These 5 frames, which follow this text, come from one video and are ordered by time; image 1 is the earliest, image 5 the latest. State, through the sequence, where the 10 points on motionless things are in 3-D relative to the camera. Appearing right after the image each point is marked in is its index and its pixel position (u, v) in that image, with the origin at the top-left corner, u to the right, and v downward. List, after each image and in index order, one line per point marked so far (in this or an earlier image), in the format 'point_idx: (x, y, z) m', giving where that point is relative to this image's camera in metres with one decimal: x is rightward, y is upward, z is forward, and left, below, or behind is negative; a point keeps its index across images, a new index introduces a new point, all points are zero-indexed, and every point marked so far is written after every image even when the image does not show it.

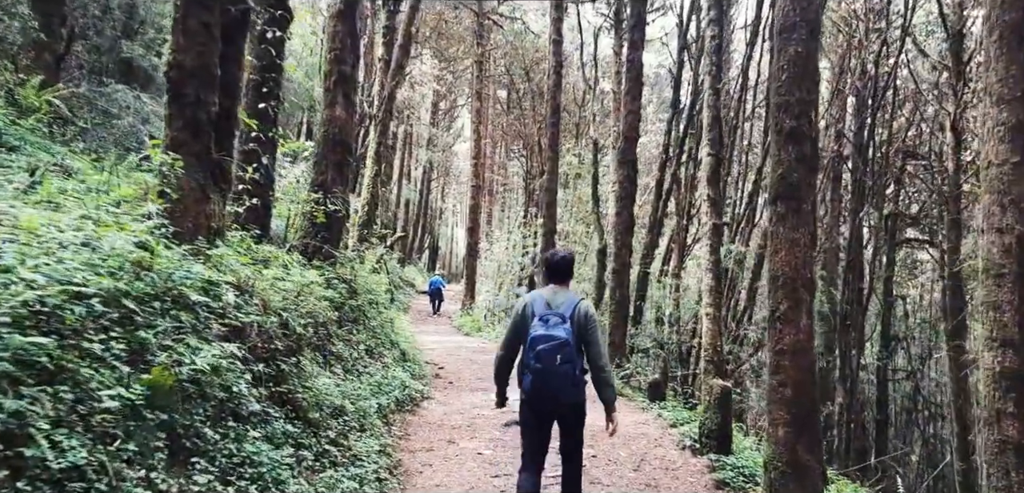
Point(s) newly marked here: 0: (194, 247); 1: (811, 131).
0: (-2.4, 0.0, +5.3) m
1: (+2.5, +1.0, +5.8) m
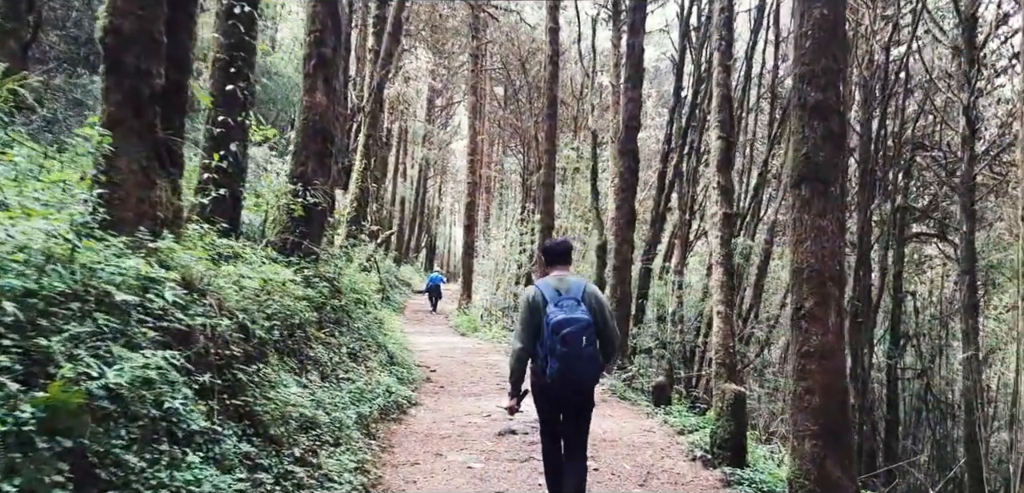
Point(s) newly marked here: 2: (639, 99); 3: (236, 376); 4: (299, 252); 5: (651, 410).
0: (-2.5, 0.0, +4.6) m
1: (+2.4, +1.0, +5.1) m
2: (+2.1, +2.5, +11.9) m
3: (-1.9, -0.9, +4.9) m
4: (-2.8, -0.1, +9.3) m
5: (+1.9, -2.2, +9.4) m
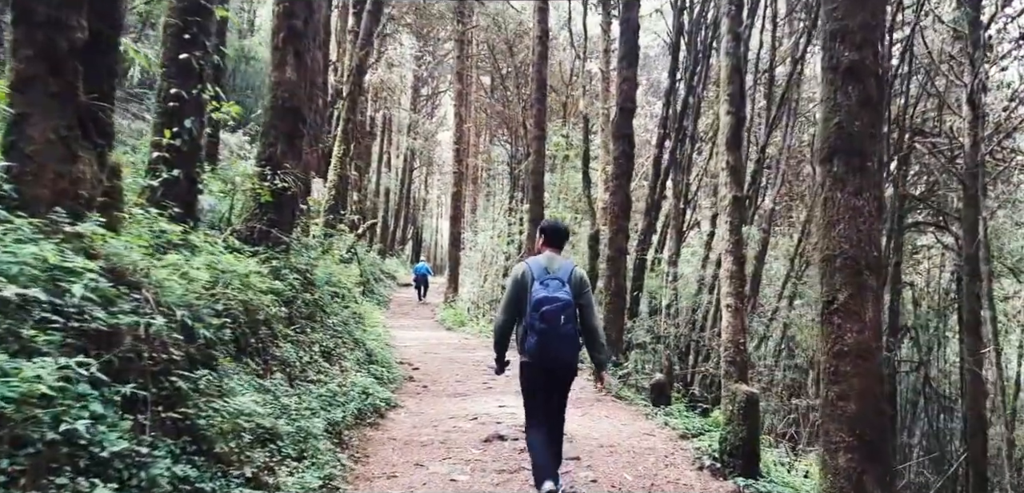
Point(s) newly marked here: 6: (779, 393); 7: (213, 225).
0: (-2.5, +0.1, +3.8) m
1: (+2.3, +1.1, +4.4) m
2: (+1.9, +2.6, +11.2) m
3: (-2.0, -0.8, +4.1) m
4: (-3.0, +0.1, +8.6) m
5: (+1.7, -2.0, +8.8) m
6: (+5.3, -2.9, +14.0) m
7: (-3.6, +0.3, +8.5) m
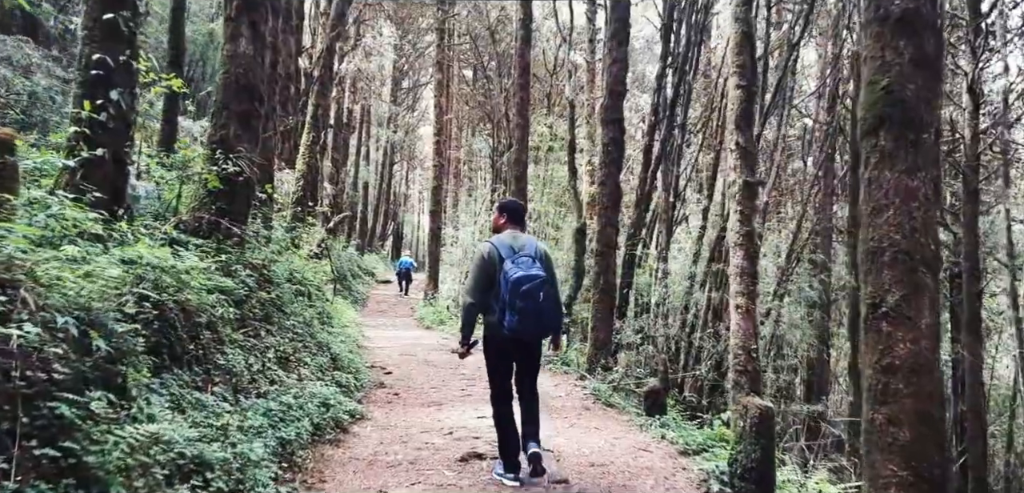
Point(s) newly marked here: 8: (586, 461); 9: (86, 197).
0: (-2.6, +0.2, +2.9) m
1: (+2.2, +1.2, +3.6) m
2: (+1.7, +2.7, +10.3) m
3: (-2.1, -0.8, +3.2) m
4: (-3.2, +0.1, +7.7) m
5: (+1.5, -2.0, +8.0) m
6: (+4.9, -2.8, +13.3) m
7: (-3.8, +0.3, +7.5) m
8: (+0.6, -1.9, +6.1) m
9: (-3.2, +0.4, +5.4) m
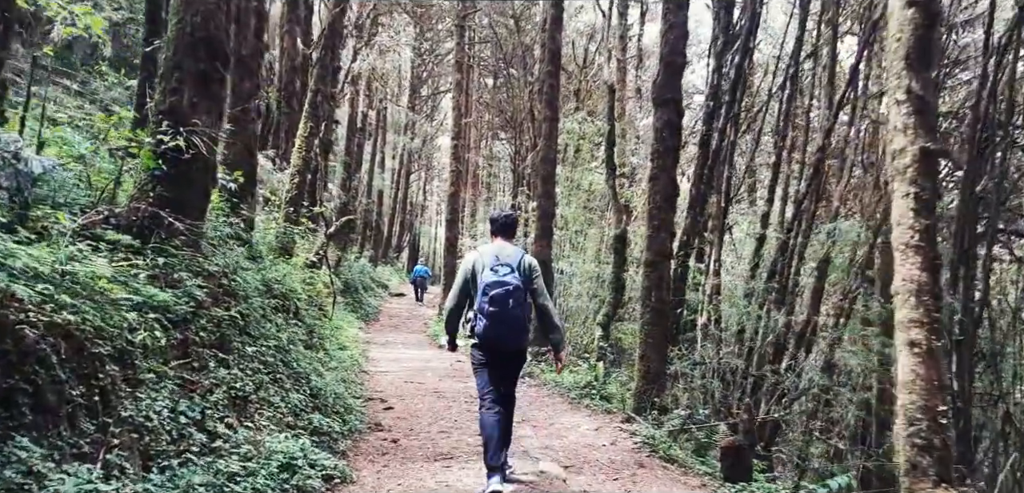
0: (-2.5, +0.3, +1.1) m
1: (+2.4, +1.2, +1.7) m
2: (+2.1, +2.6, +8.4) m
3: (-1.9, -0.7, +1.3) m
4: (-2.9, +0.1, +5.8) m
5: (+1.8, -2.0, +5.9) m
6: (+5.3, -3.0, +11.1) m
7: (-3.5, +0.3, +5.7) m
8: (+0.9, -1.9, +4.1) m
9: (-3.0, +0.4, +3.5) m
